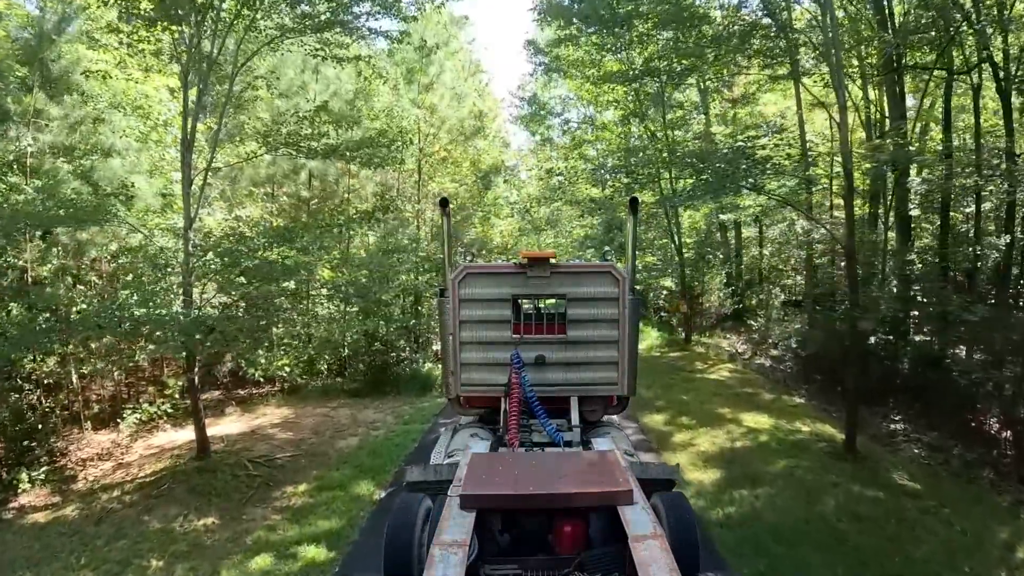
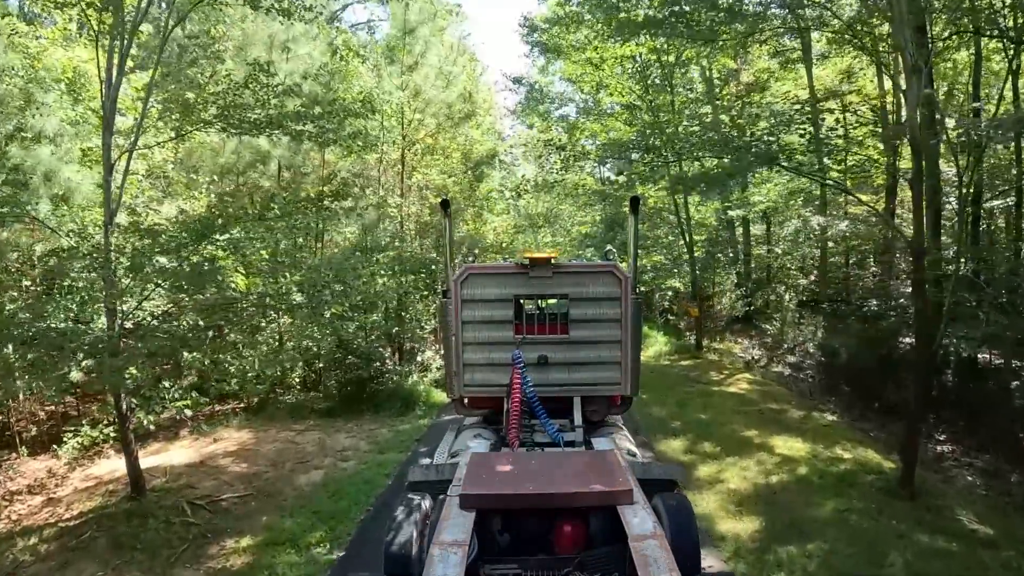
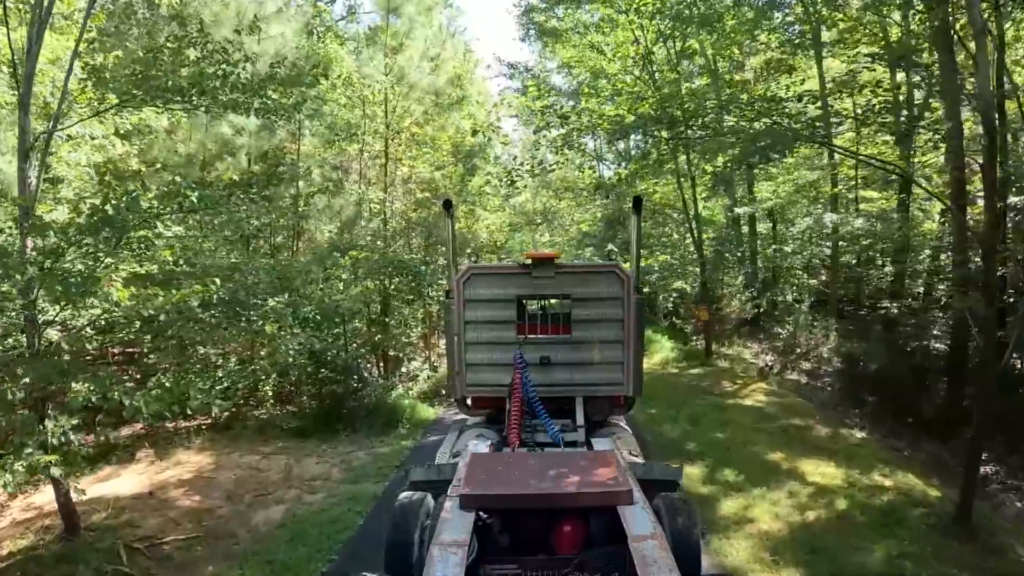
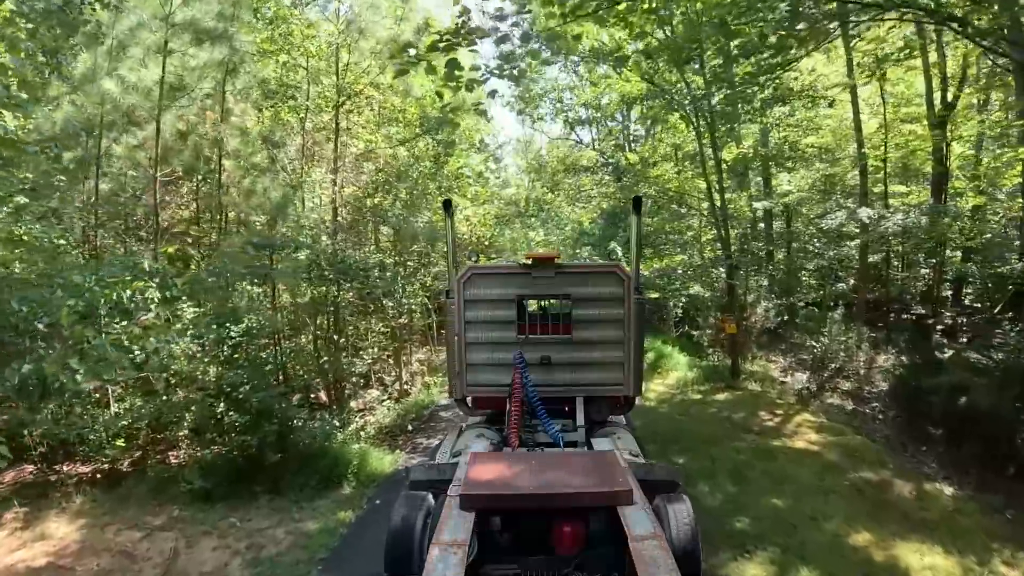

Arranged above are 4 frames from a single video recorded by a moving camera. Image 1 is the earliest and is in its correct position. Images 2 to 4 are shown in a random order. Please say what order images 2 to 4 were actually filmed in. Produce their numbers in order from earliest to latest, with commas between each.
2, 3, 4
